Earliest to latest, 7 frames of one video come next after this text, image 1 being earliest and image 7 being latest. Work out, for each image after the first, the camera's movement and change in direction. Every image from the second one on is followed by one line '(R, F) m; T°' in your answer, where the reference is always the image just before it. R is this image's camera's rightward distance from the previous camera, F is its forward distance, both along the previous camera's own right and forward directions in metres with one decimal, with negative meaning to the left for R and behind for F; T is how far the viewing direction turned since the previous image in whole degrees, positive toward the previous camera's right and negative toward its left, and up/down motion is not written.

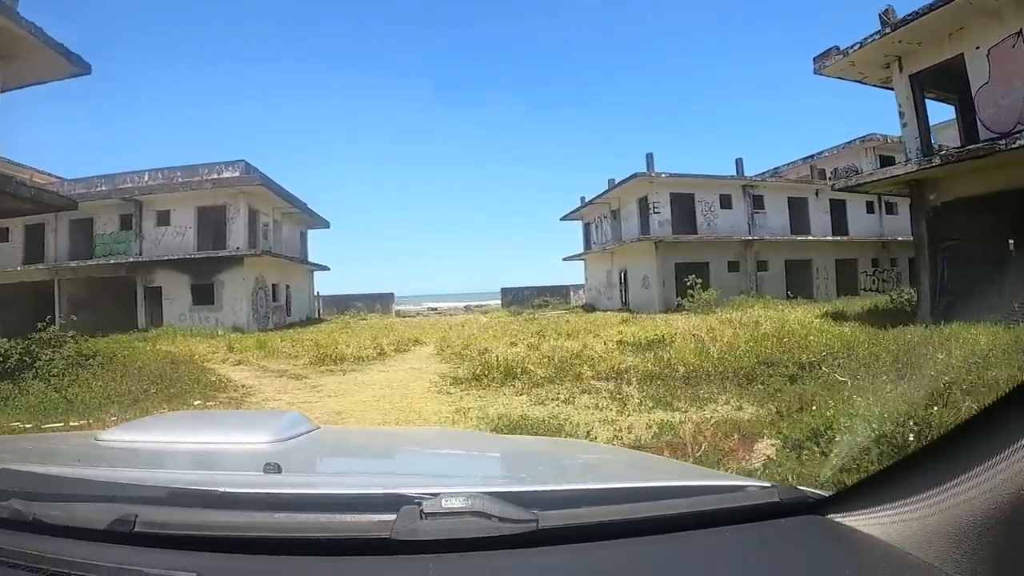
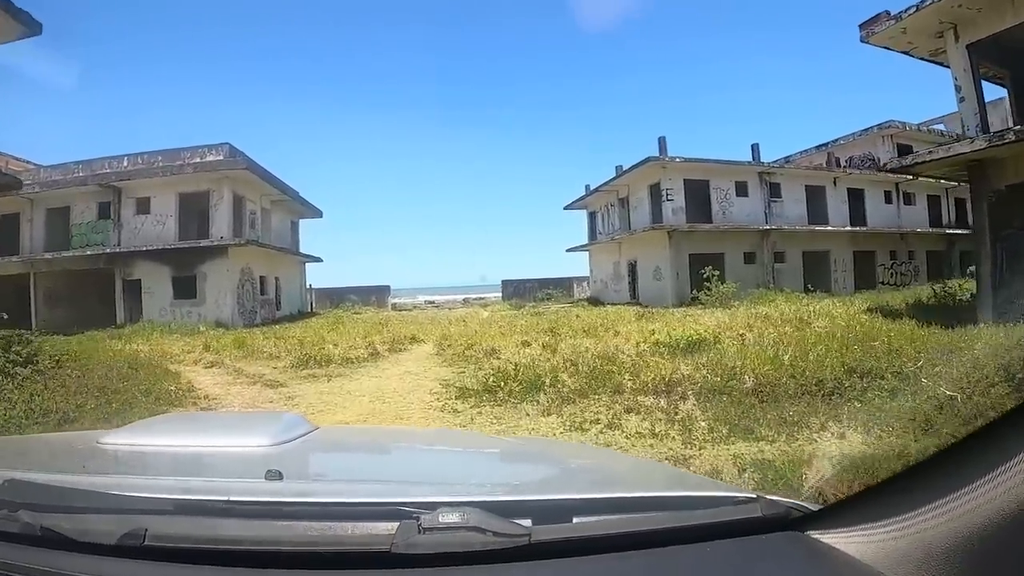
(-0.2, +1.2) m; 0°
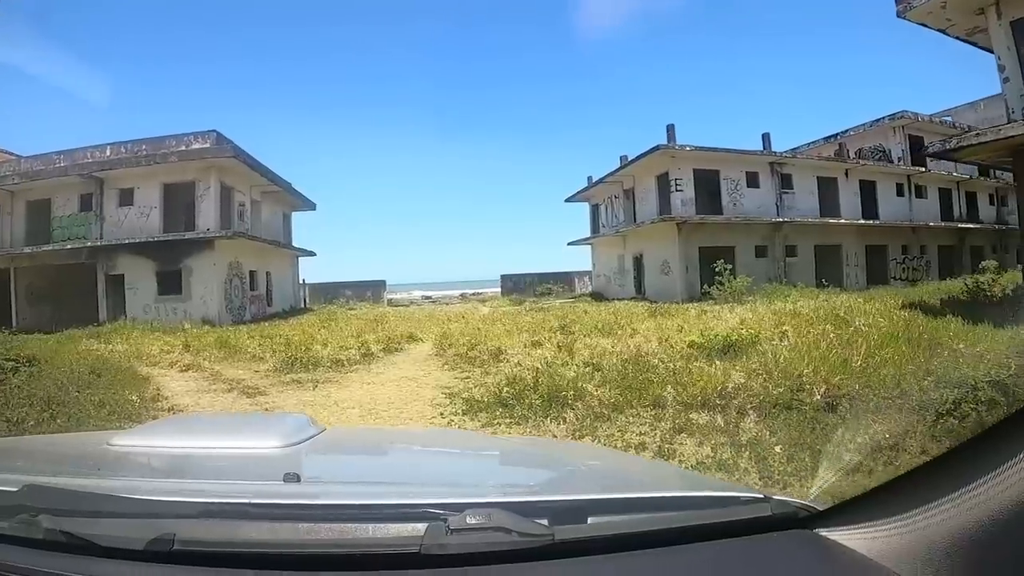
(-0.1, +0.8) m; 0°
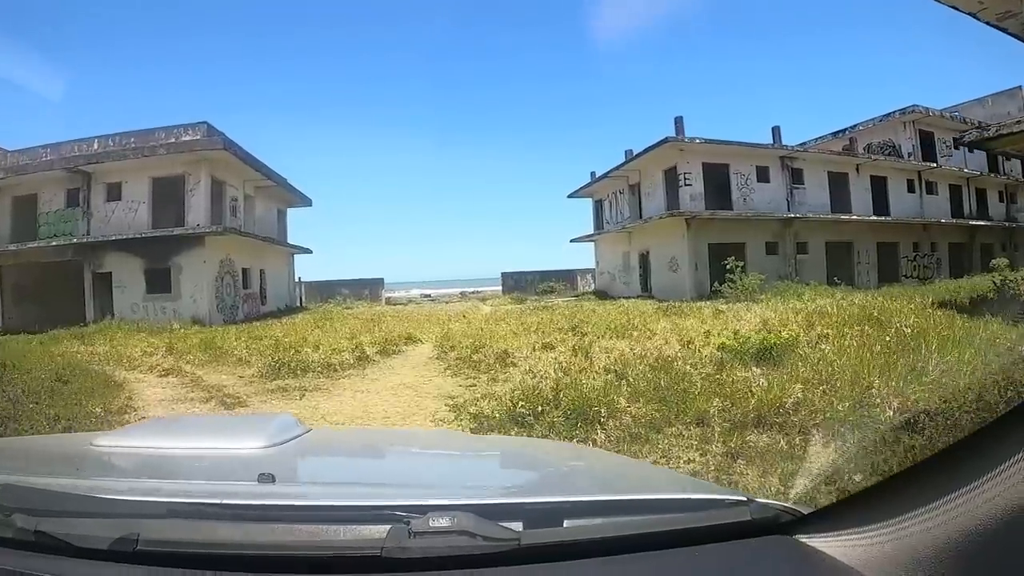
(-0.1, +0.6) m; 0°
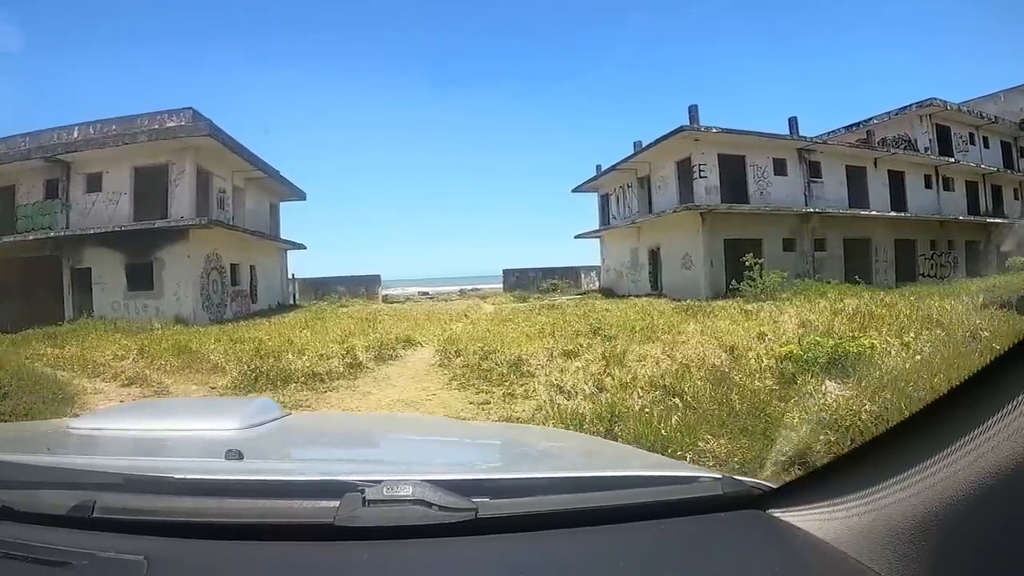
(-0.2, +0.9) m; 0°
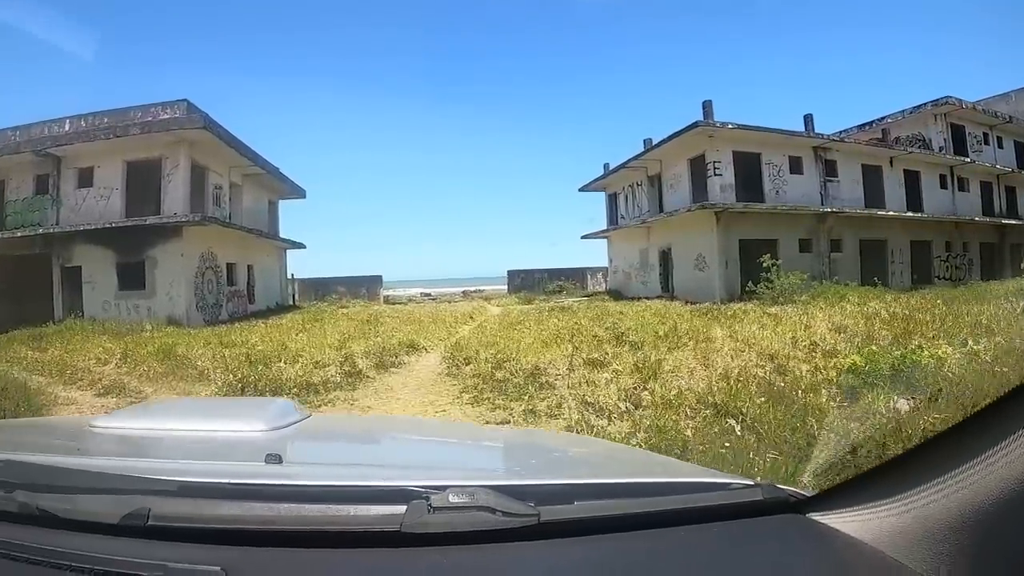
(-0.1, +0.6) m; 0°
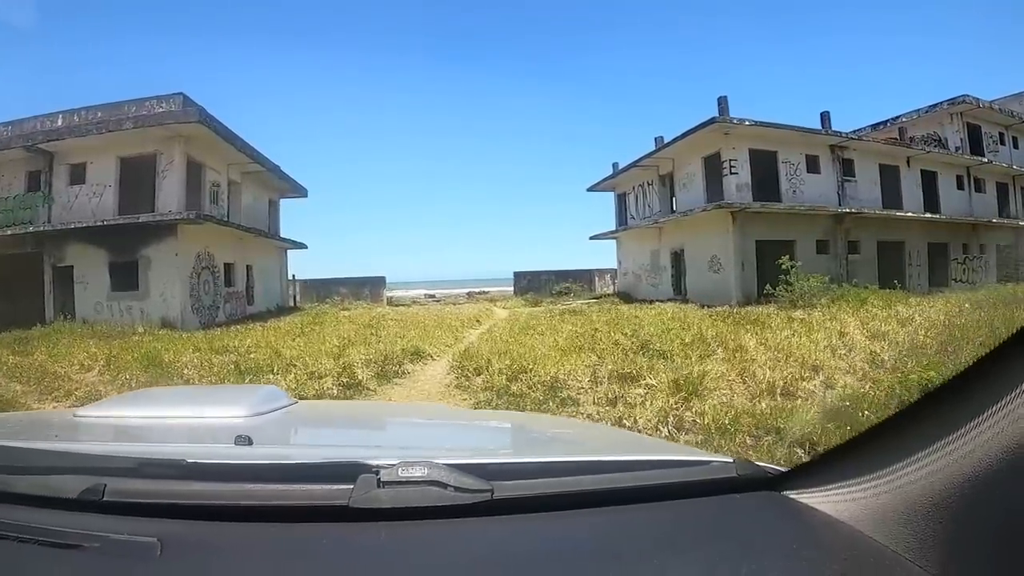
(-0.1, +0.5) m; 0°
